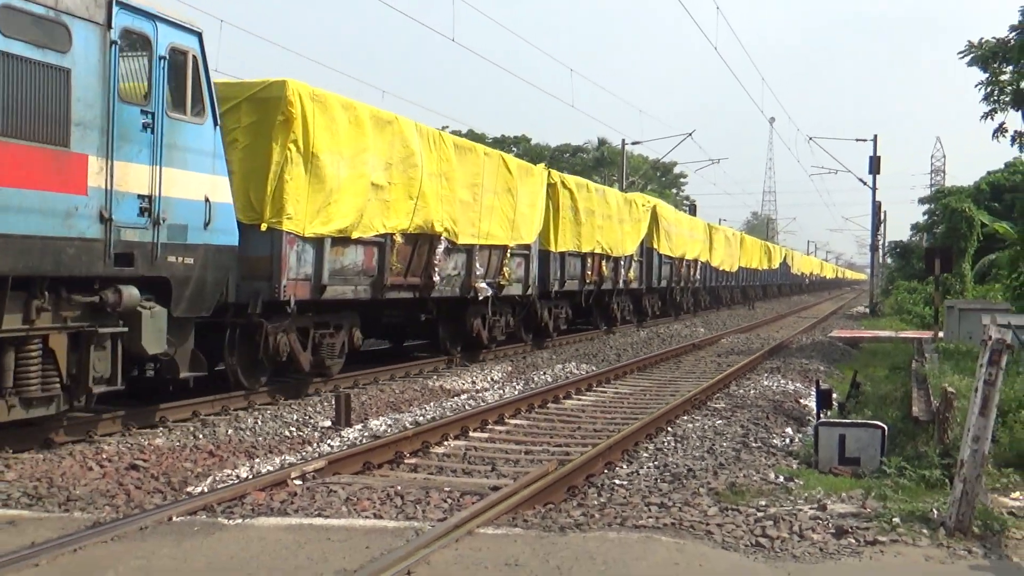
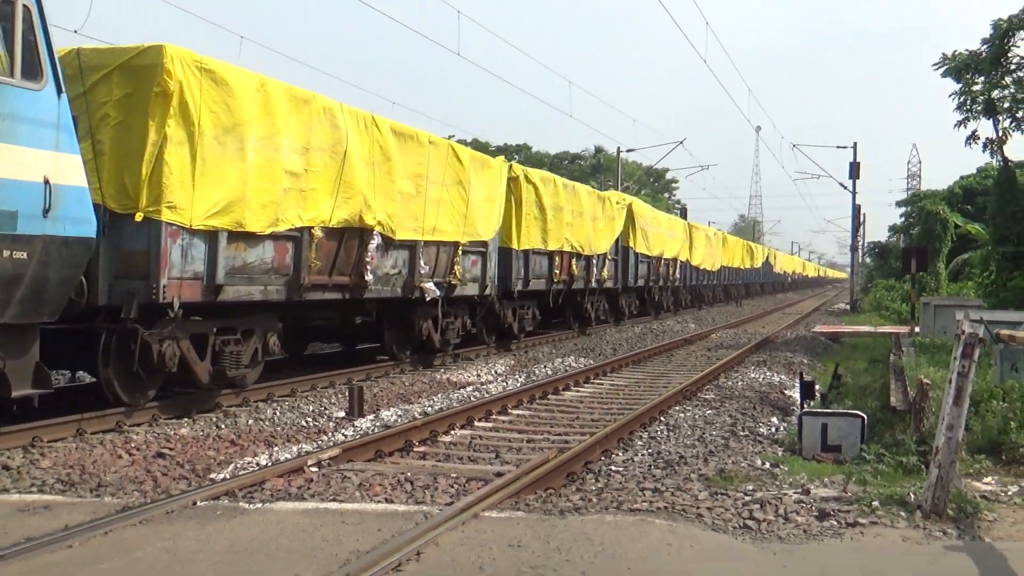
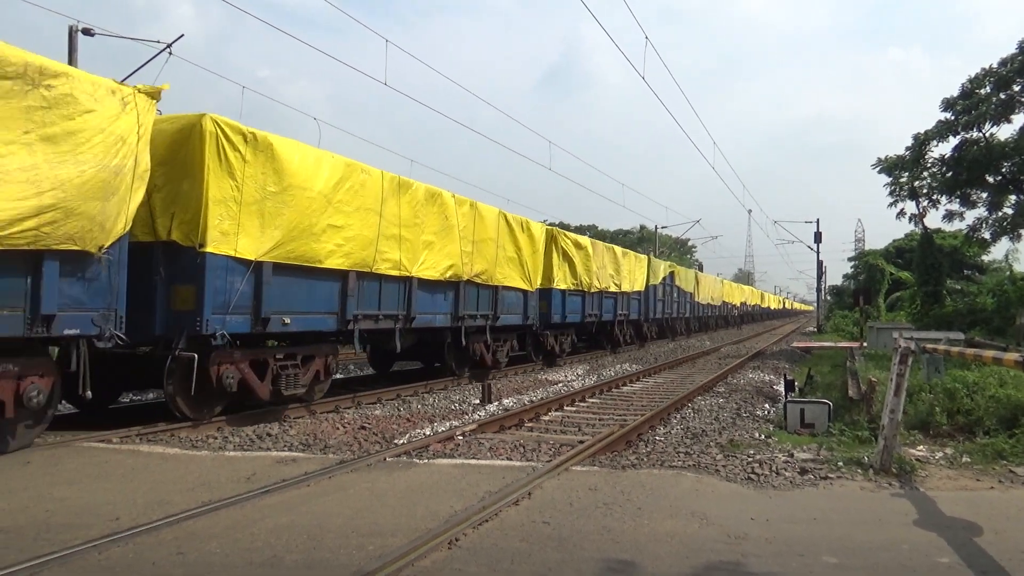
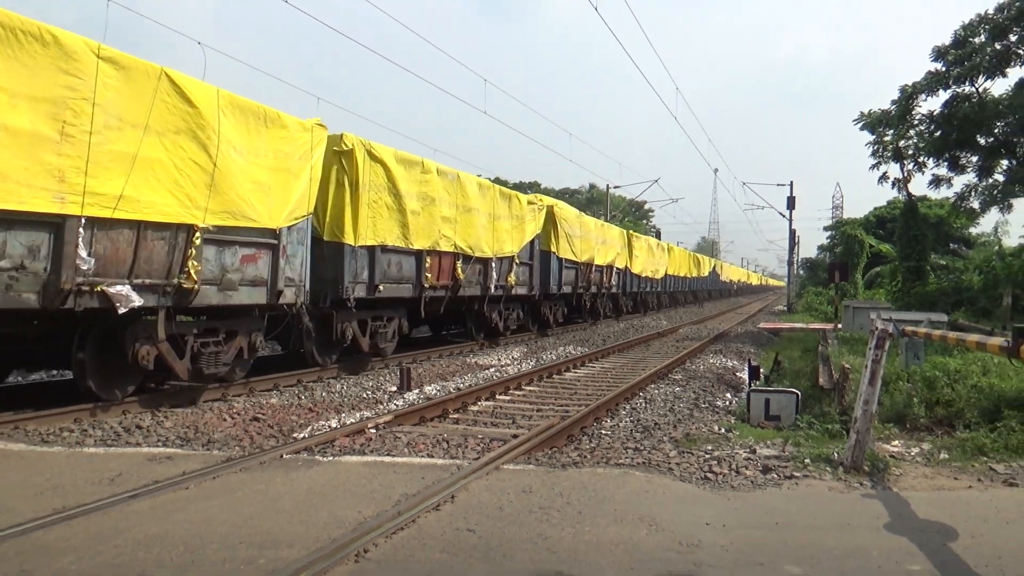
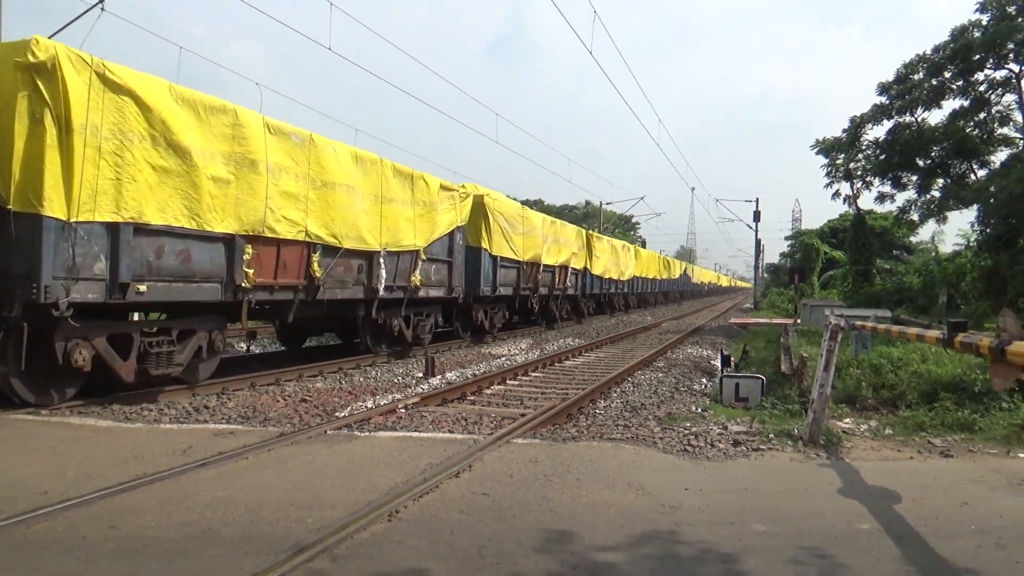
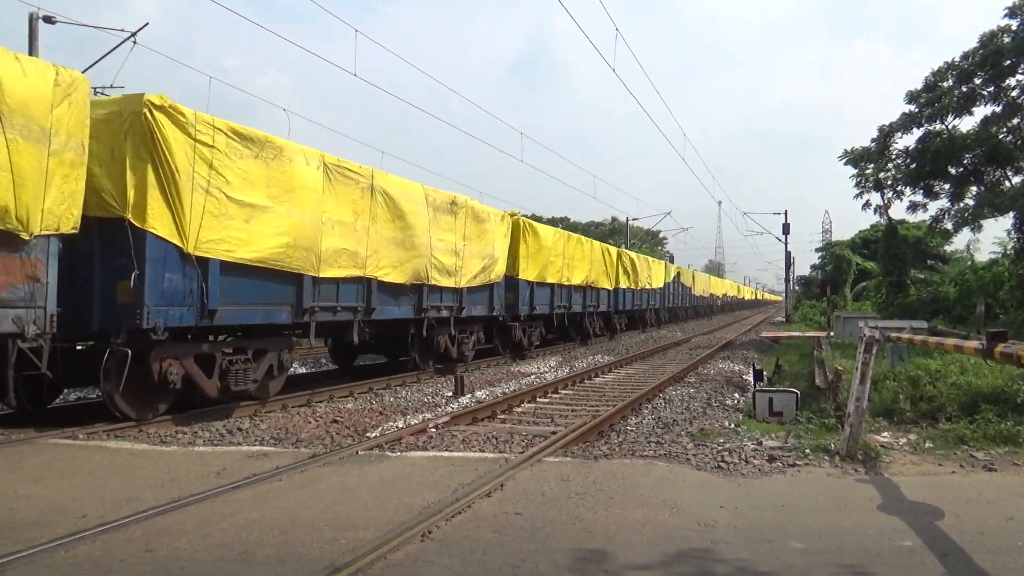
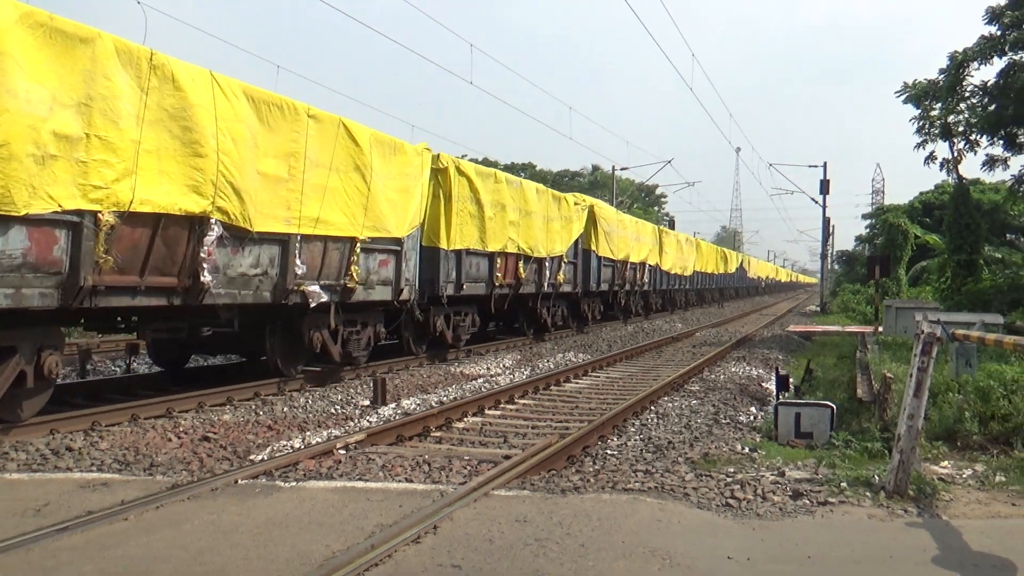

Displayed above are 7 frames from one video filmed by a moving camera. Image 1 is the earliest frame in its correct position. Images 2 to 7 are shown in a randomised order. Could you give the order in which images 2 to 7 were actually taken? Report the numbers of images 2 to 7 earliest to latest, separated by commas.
2, 7, 4, 5, 6, 3
